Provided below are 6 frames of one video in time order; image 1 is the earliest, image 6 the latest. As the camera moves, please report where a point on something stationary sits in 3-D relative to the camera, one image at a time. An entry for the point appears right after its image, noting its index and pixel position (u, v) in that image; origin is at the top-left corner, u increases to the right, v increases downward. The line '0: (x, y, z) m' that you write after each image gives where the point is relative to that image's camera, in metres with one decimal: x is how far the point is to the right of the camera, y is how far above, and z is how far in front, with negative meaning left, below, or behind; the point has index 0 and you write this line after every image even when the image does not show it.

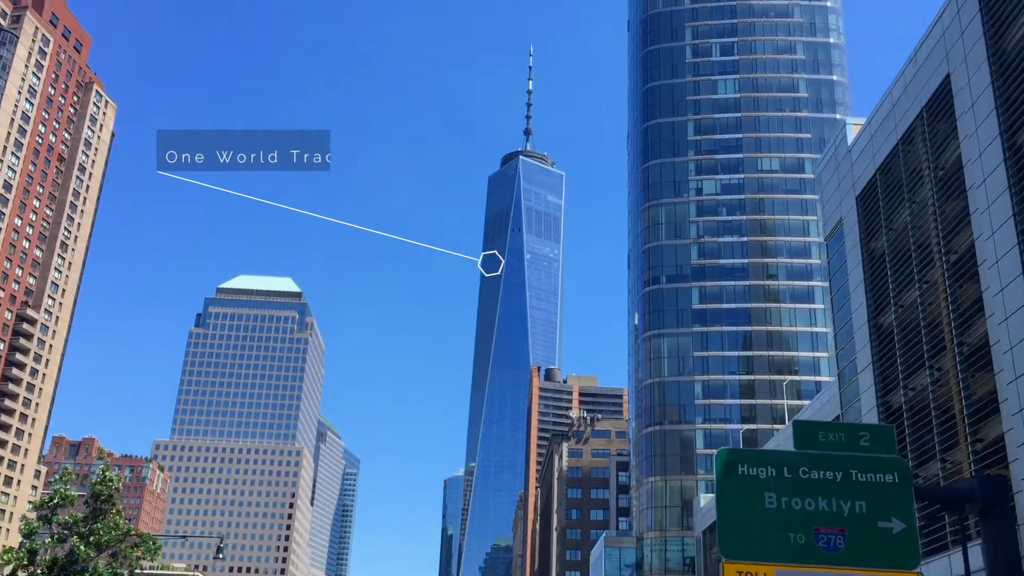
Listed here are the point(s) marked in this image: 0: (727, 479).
0: (+4.4, -3.7, +18.4) m
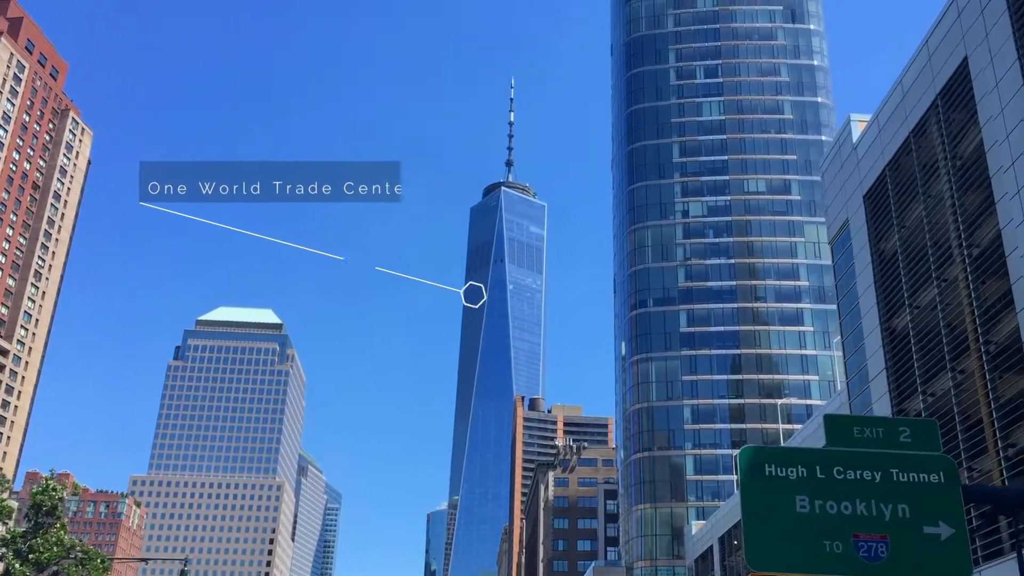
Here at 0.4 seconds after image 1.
0: (+4.3, -3.3, +16.4) m
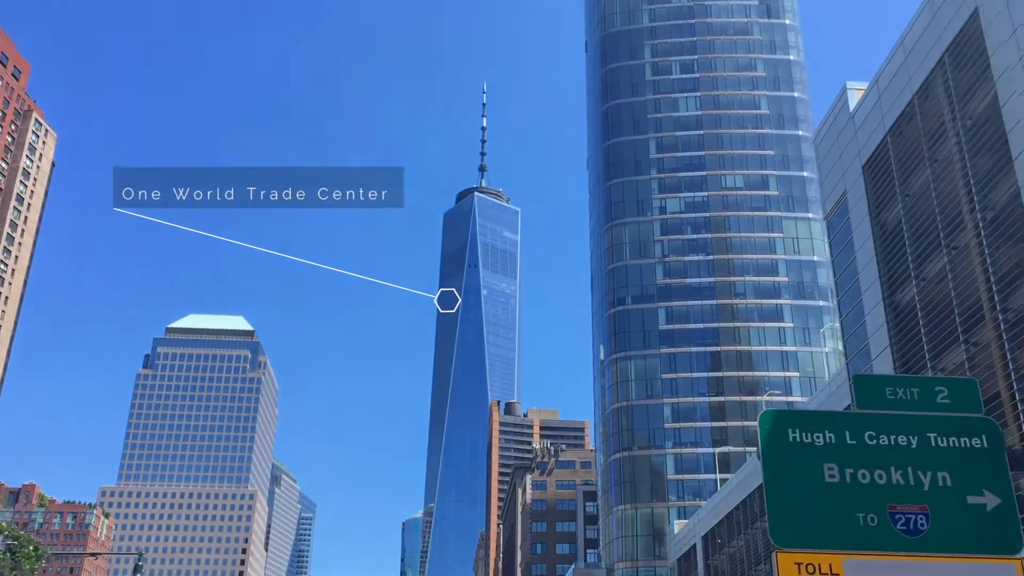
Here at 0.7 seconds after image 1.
0: (+4.2, -2.5, +14.7) m
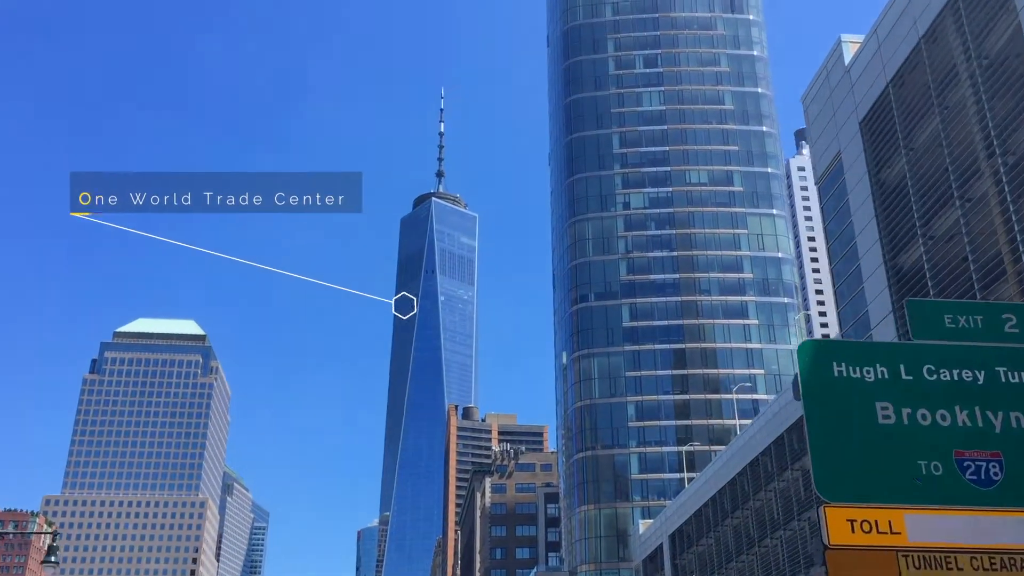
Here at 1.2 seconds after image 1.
0: (+4.1, -1.2, +12.2) m
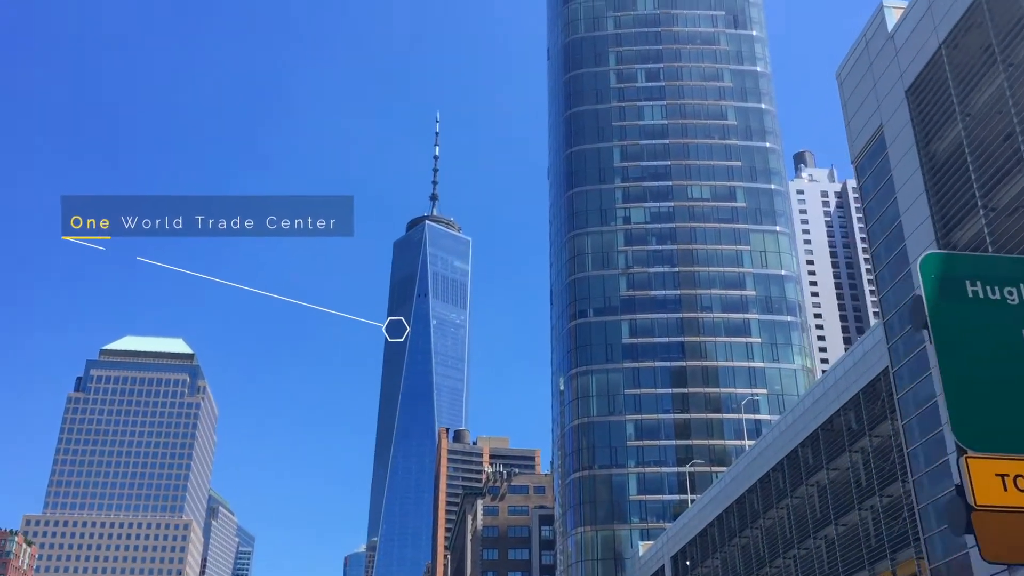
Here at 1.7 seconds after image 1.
0: (+4.6, -0.2, +9.7) m
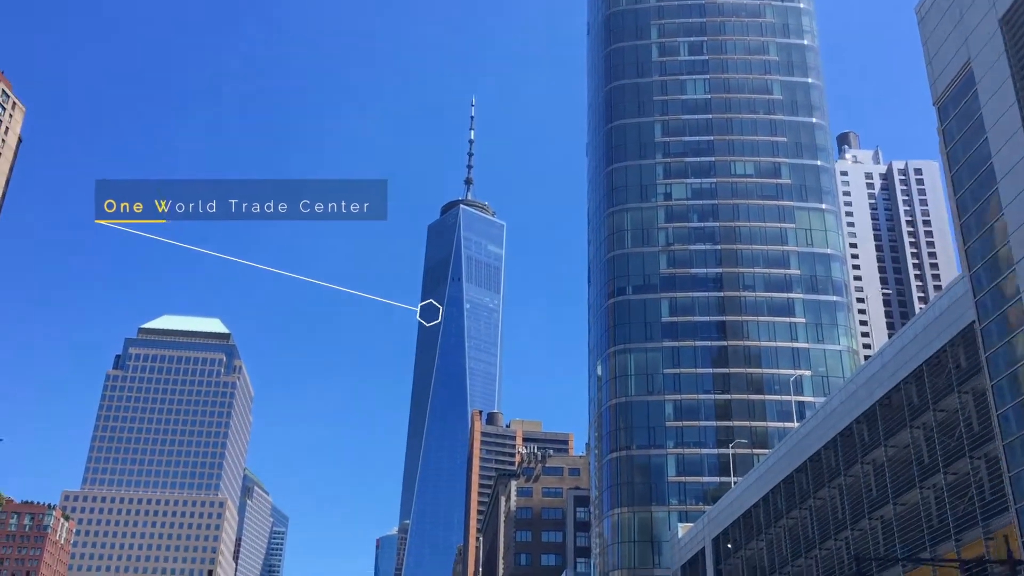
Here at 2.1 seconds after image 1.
0: (+5.3, +0.9, +7.7) m
